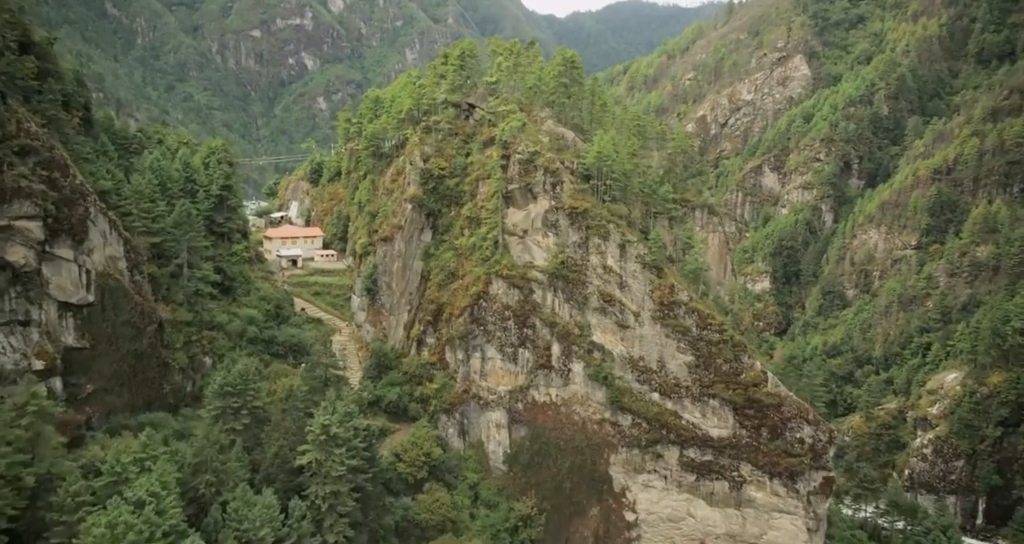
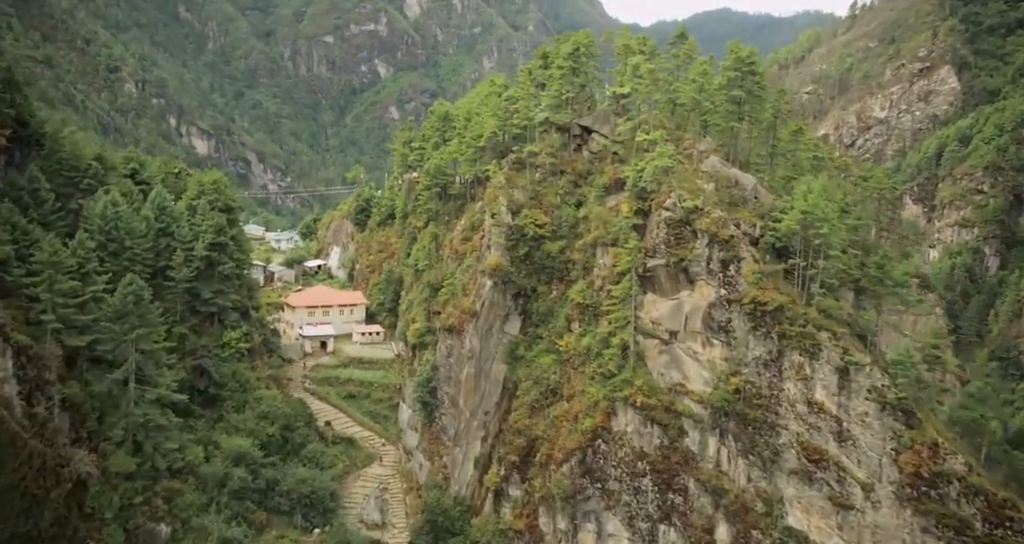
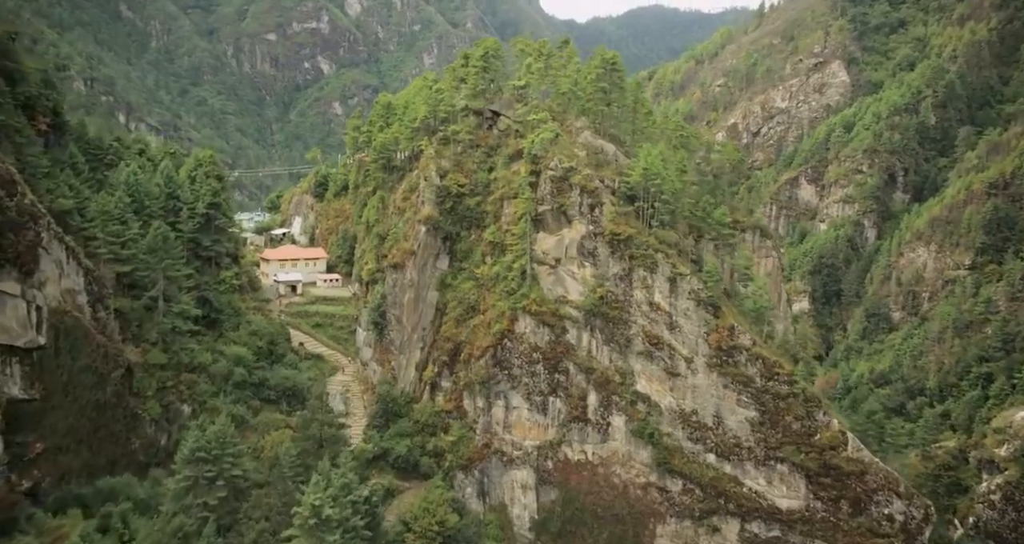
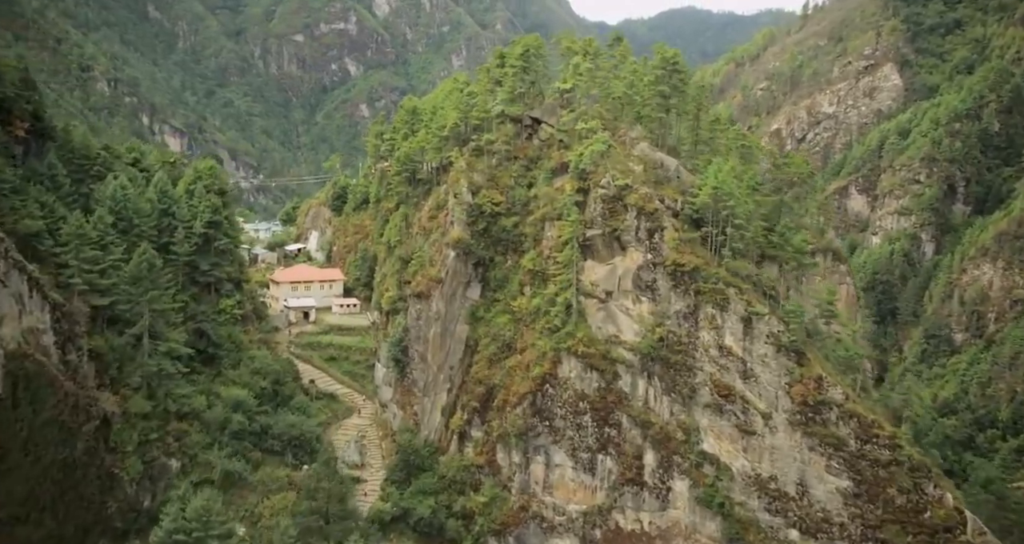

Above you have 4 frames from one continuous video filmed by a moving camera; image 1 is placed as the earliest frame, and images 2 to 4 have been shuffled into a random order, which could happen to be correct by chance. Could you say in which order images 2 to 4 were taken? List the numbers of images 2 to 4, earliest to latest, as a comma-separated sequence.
3, 4, 2
